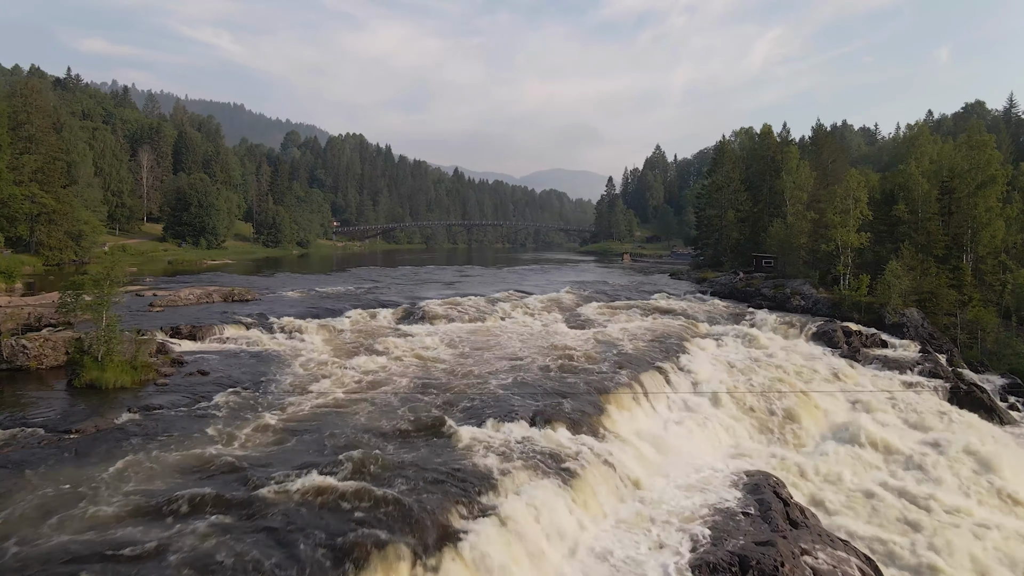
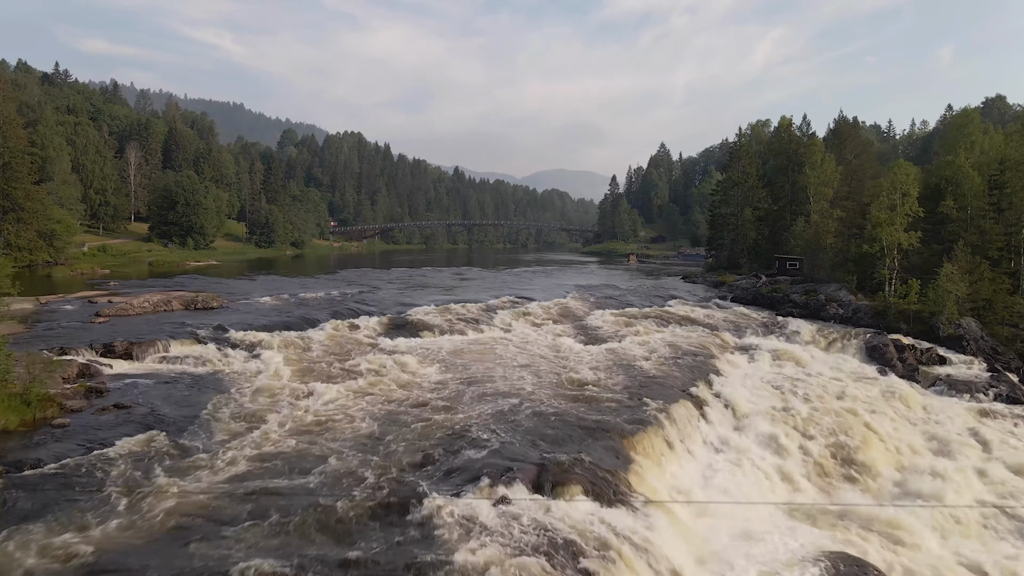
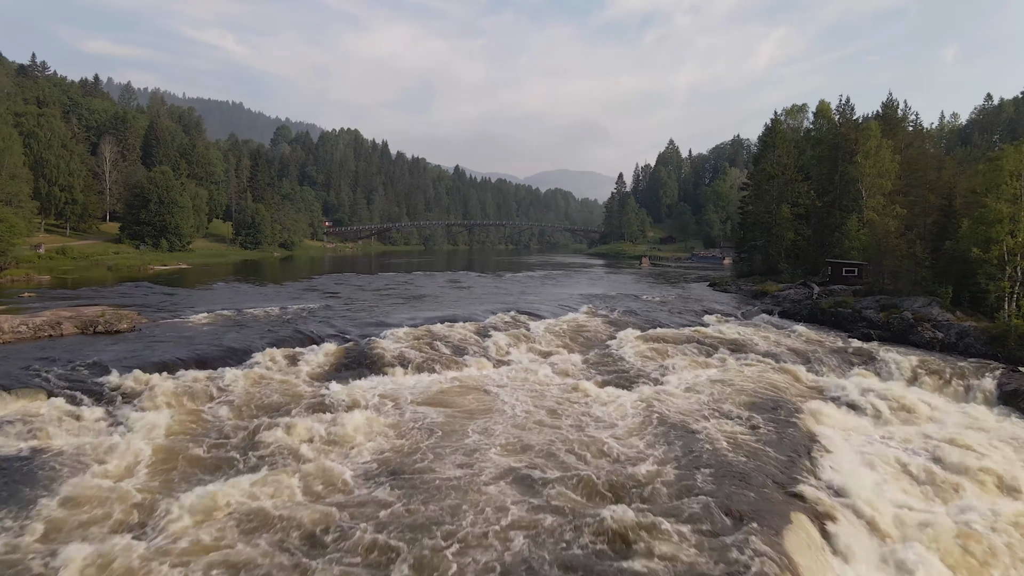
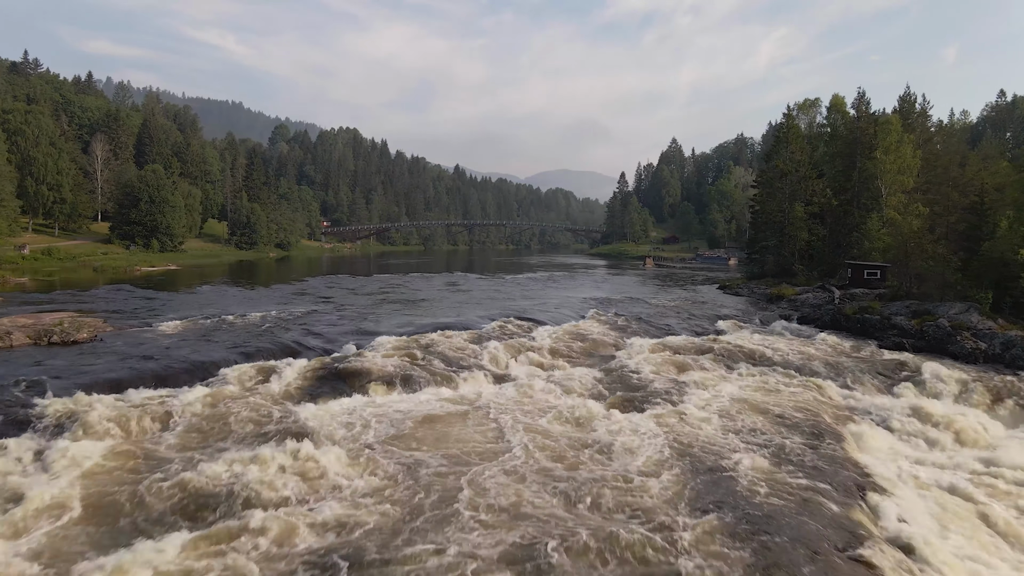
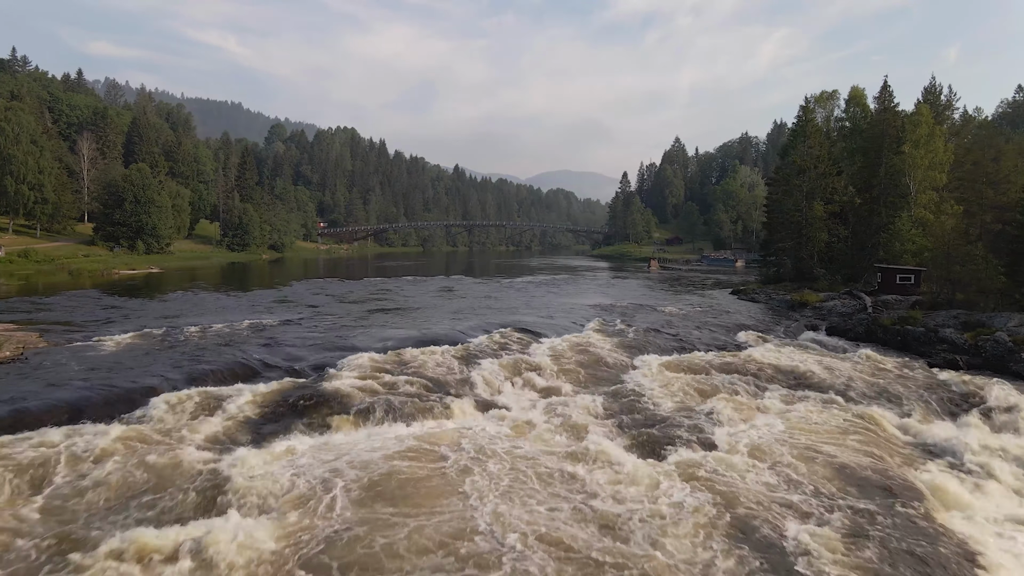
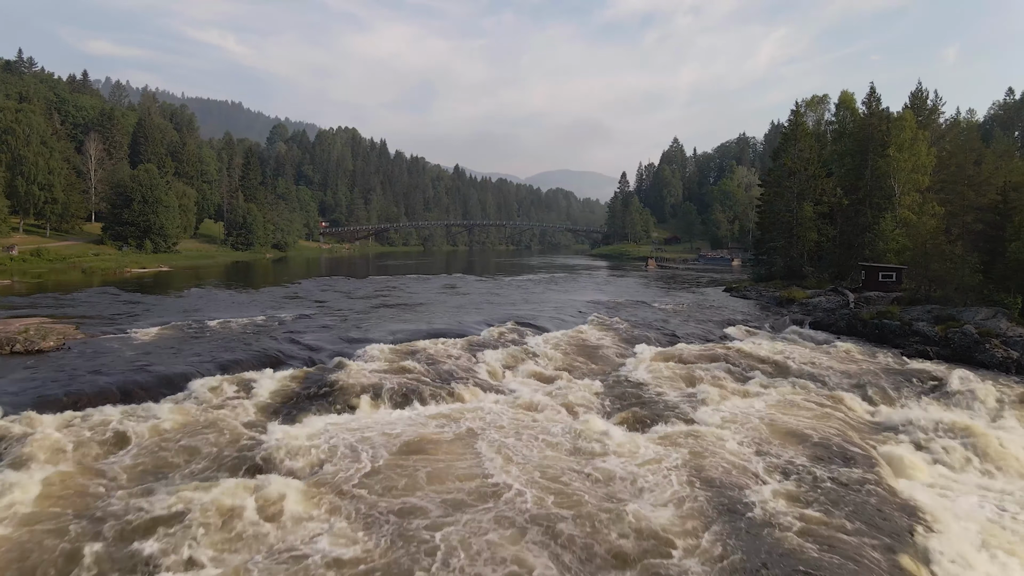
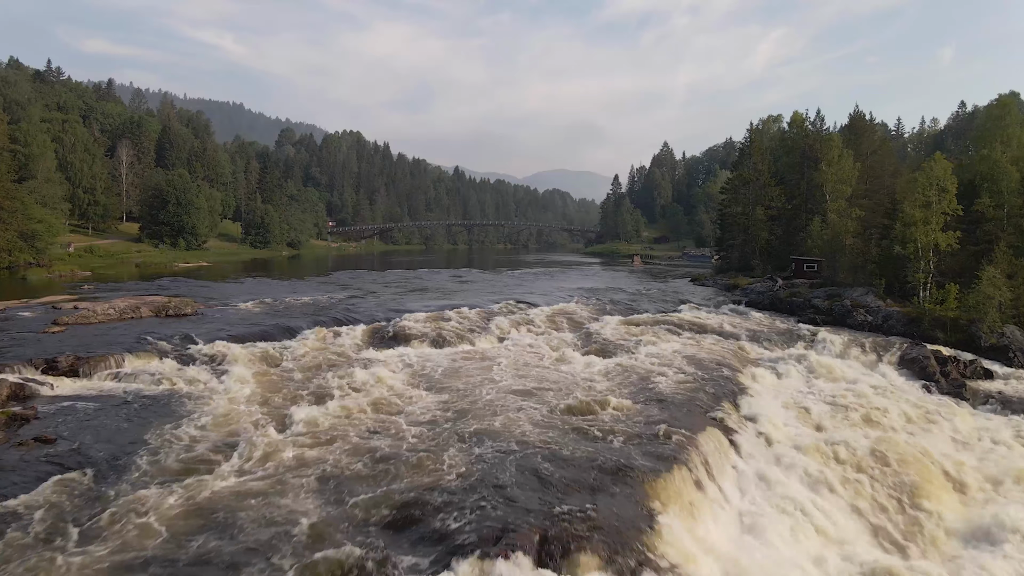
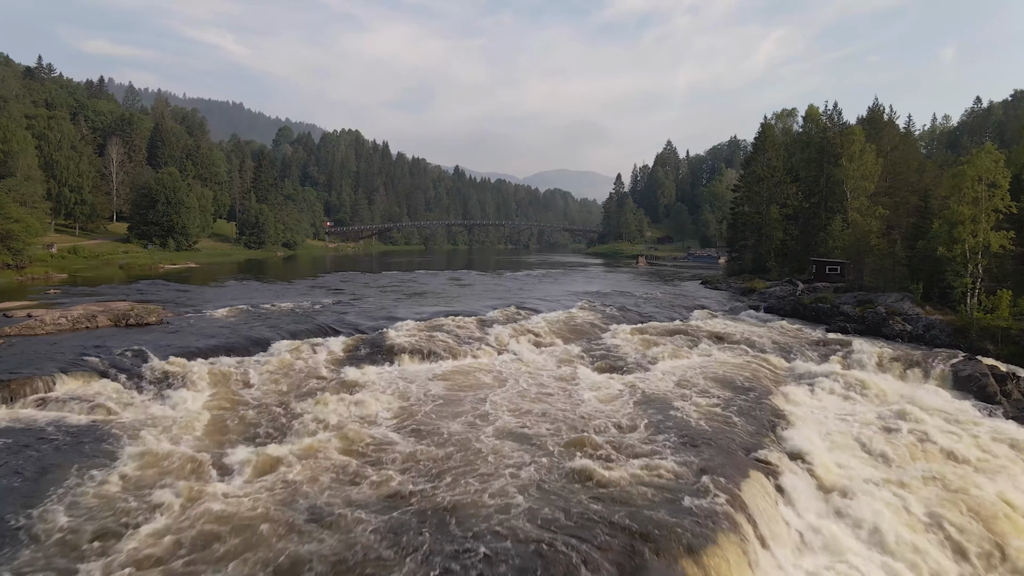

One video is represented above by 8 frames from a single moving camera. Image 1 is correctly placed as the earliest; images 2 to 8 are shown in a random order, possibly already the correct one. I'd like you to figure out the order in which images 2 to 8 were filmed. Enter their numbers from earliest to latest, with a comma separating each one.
2, 7, 8, 3, 4, 6, 5
